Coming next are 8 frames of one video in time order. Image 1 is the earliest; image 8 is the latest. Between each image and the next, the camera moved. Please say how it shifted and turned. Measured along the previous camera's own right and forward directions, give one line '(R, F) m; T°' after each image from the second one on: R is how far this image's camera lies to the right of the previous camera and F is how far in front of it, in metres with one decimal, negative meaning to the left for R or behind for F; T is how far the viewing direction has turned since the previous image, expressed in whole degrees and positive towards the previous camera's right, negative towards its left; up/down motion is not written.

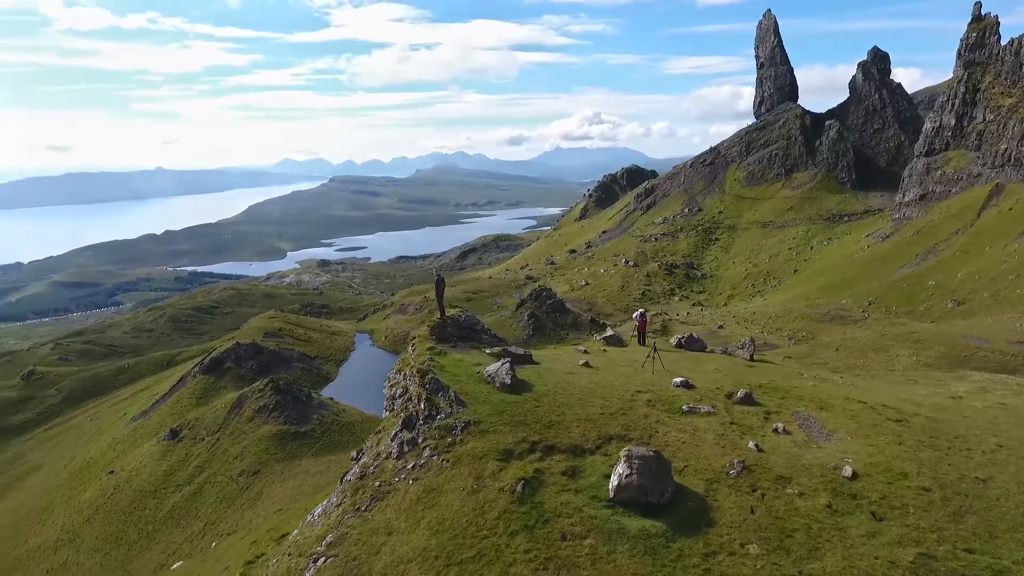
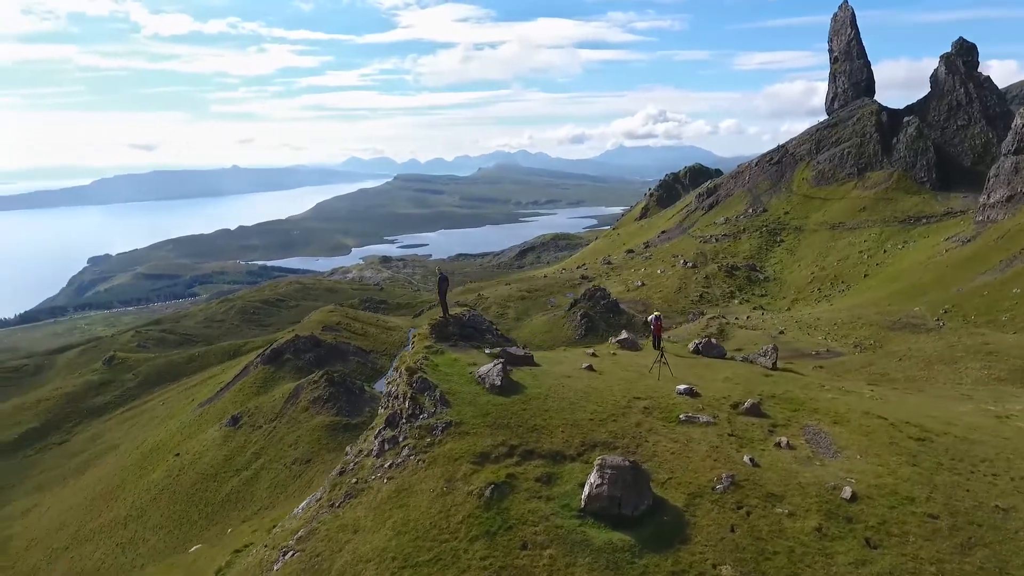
(+3.0, +0.6) m; -6°
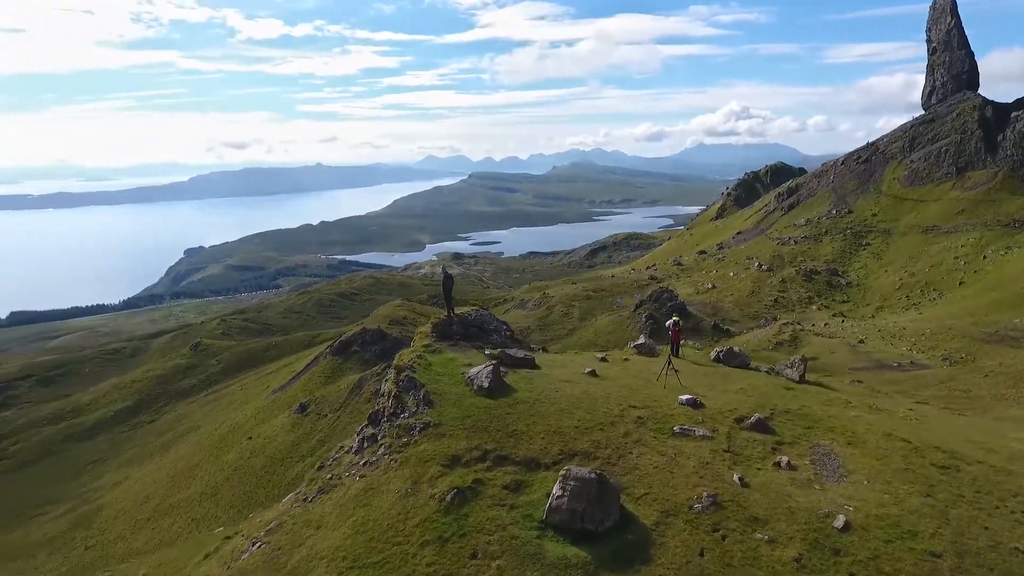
(+3.6, +0.8) m; -7°
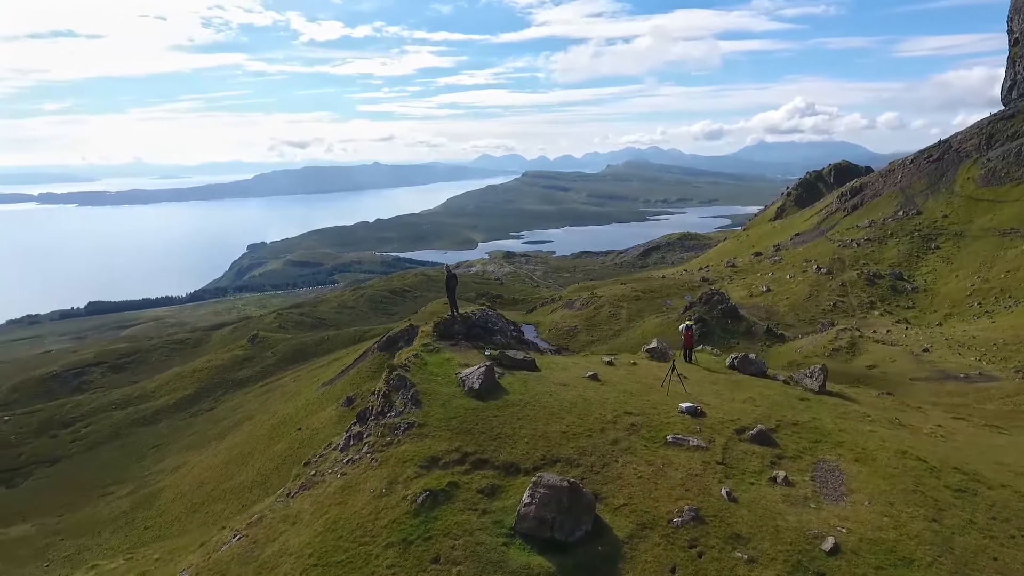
(+2.6, +0.5) m; -5°
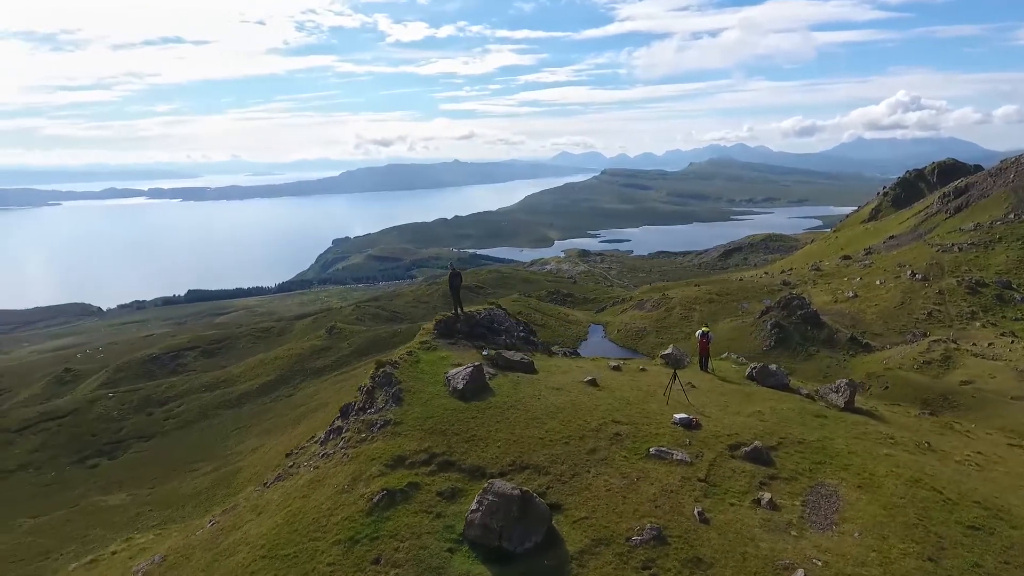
(+3.8, +0.9) m; -7°
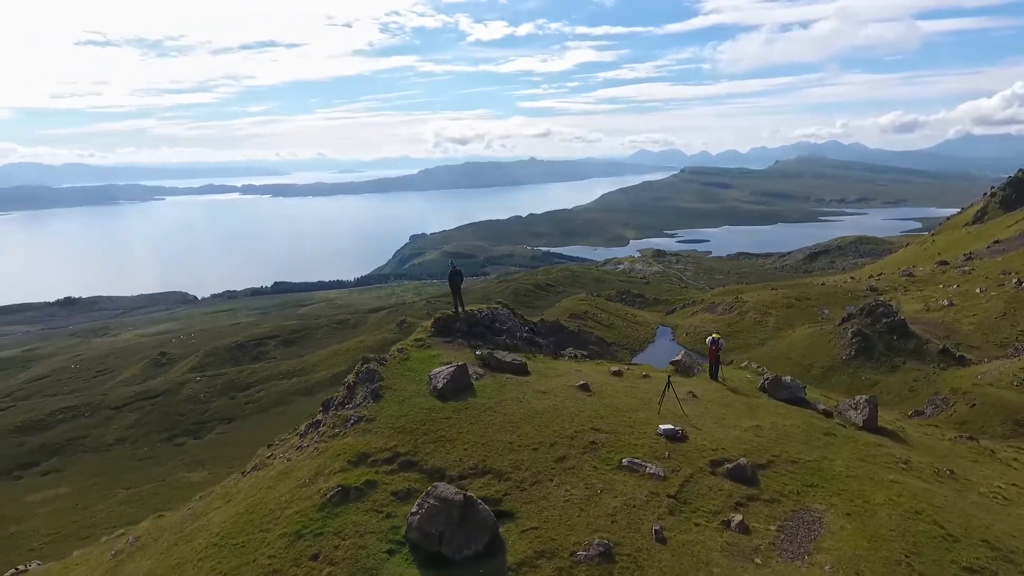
(+3.9, +0.8) m; -7°
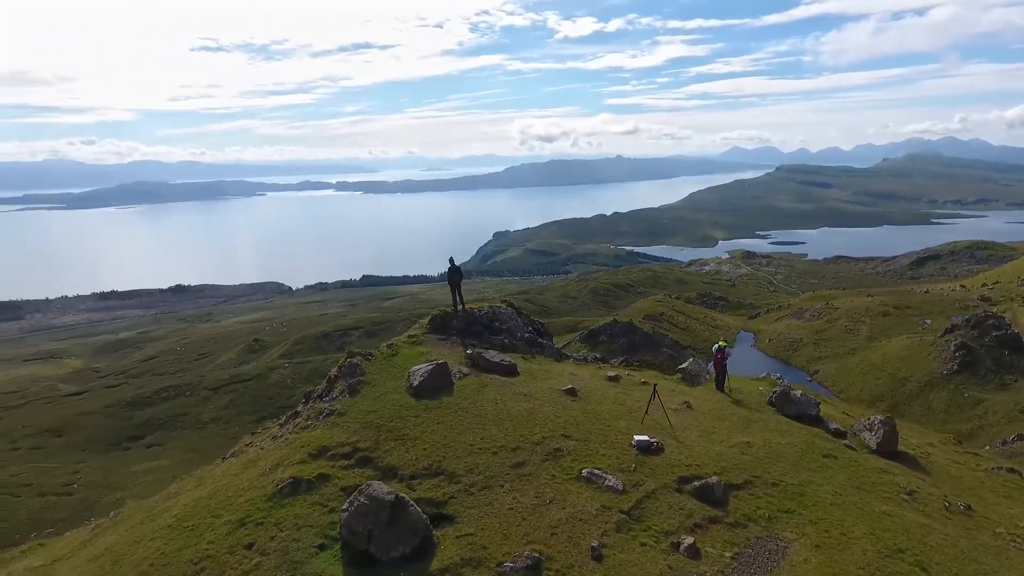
(+4.3, +1.0) m; -8°
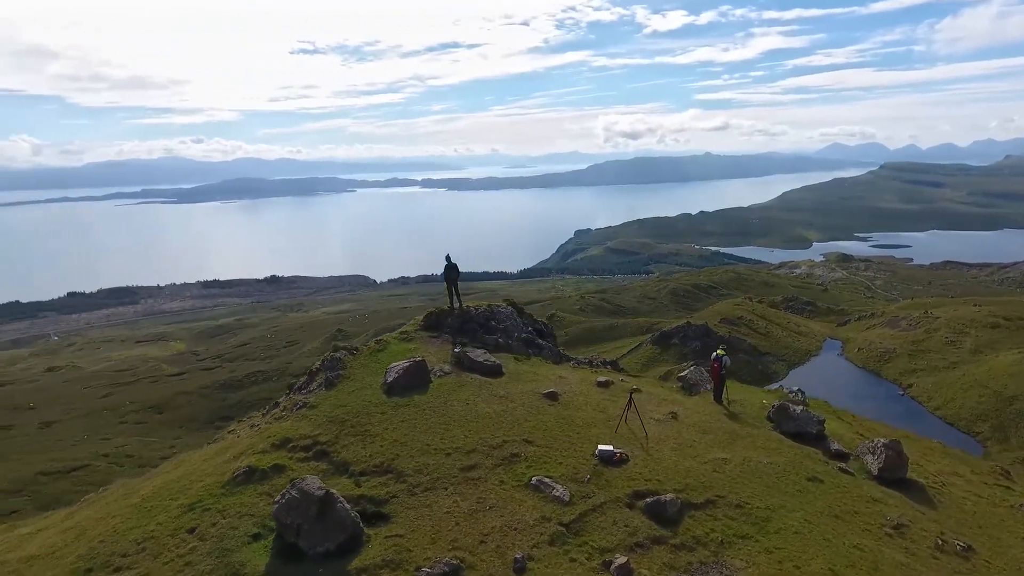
(+4.3, +0.9) m; -8°
